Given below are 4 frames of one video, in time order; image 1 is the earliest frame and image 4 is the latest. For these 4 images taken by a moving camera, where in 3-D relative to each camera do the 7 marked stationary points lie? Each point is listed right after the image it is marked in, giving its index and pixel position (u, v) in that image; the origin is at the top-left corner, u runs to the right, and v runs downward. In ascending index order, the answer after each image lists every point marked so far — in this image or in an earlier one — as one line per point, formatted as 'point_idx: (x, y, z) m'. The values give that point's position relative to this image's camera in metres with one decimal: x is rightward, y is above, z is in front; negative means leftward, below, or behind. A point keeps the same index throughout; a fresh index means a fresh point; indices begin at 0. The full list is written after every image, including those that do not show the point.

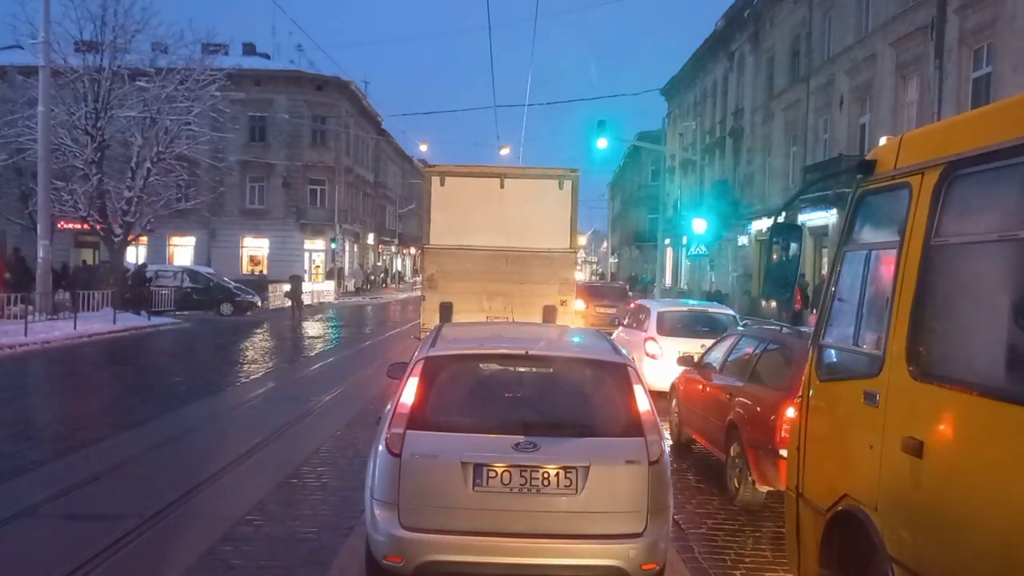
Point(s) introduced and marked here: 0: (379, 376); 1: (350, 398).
0: (-2.1, -1.4, +15.1) m
1: (-2.2, -1.5, +12.9) m
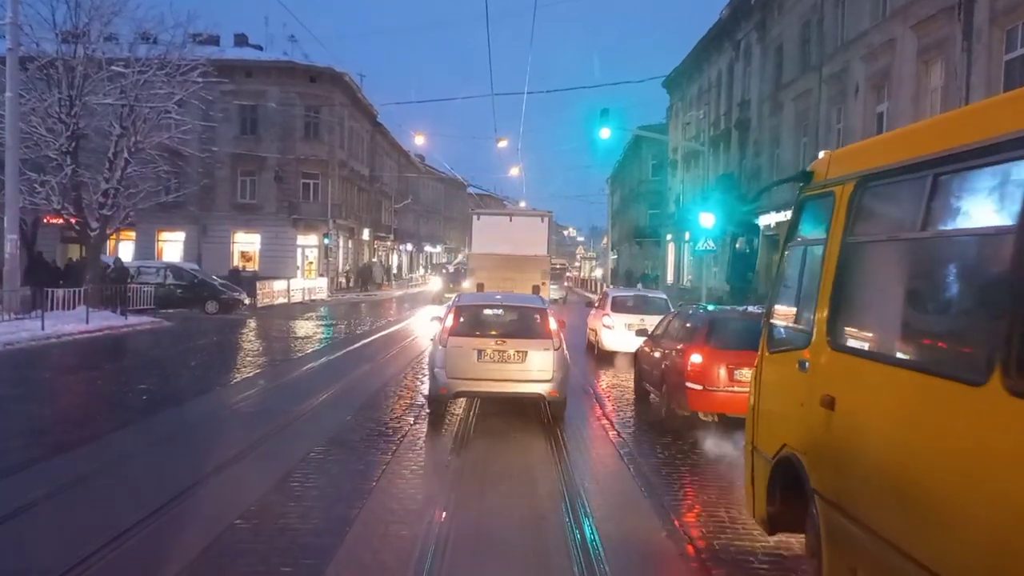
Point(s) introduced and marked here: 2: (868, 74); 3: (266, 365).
0: (-2.1, -1.4, +14.6) m
1: (-2.2, -1.5, +12.3) m
2: (+7.3, +4.3, +18.5) m
3: (-4.1, -1.3, +15.5) m
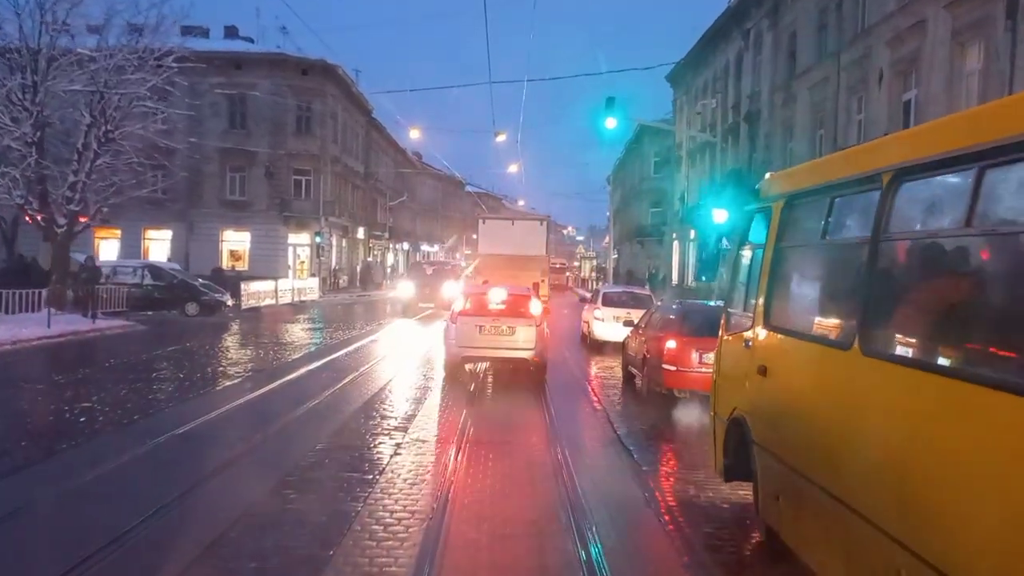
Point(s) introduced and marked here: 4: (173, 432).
0: (-2.2, -1.4, +13.8) m
1: (-2.2, -1.5, +11.6) m
2: (+7.2, +4.3, +17.7) m
3: (-4.1, -1.3, +14.7) m
4: (-3.6, -1.5, +9.5) m
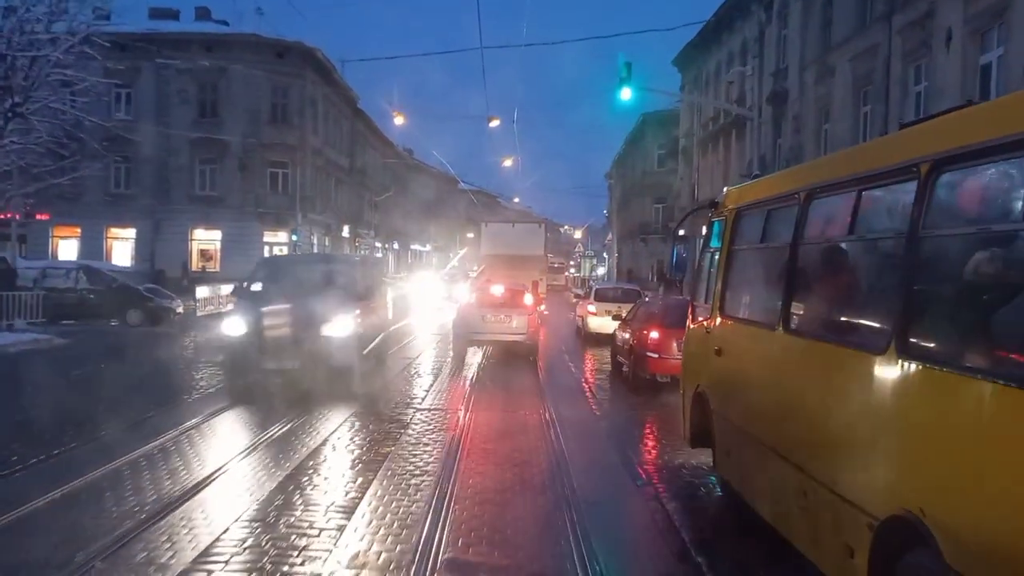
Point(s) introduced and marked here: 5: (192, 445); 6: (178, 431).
0: (-2.2, -1.4, +12.0) m
1: (-2.3, -1.5, +9.8) m
2: (+7.2, +4.3, +16.0) m
3: (-4.2, -1.3, +12.9) m
4: (-3.6, -1.6, +7.7) m
5: (-3.2, -1.5, +9.2) m
6: (-3.6, -1.5, +10.0) m
